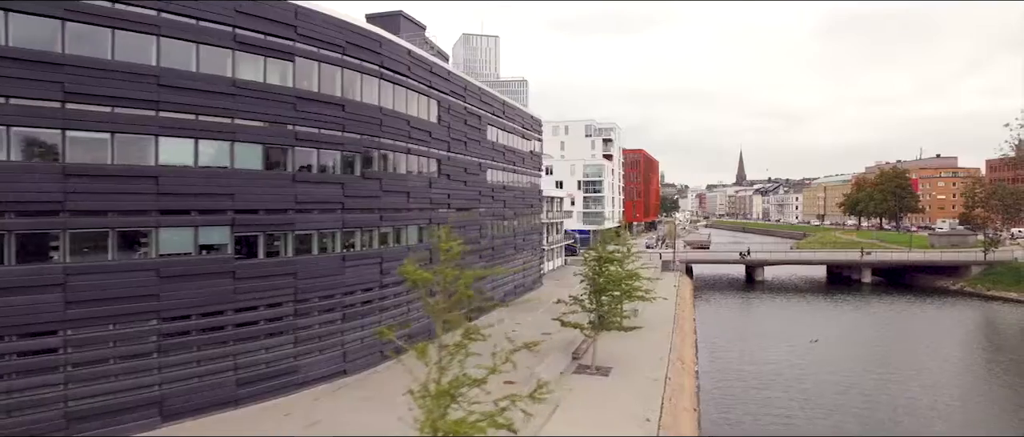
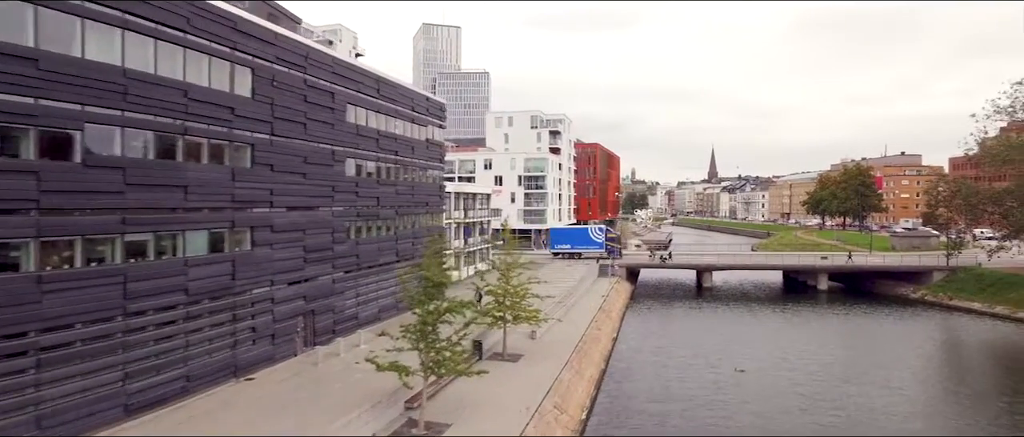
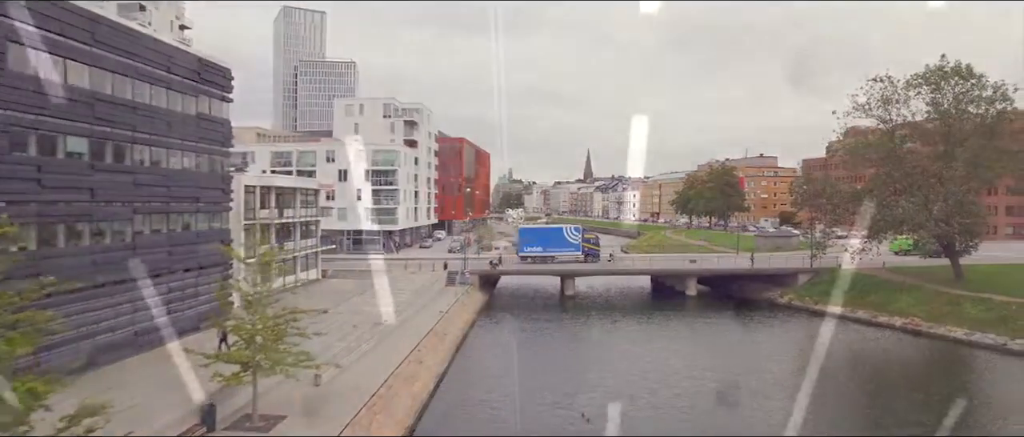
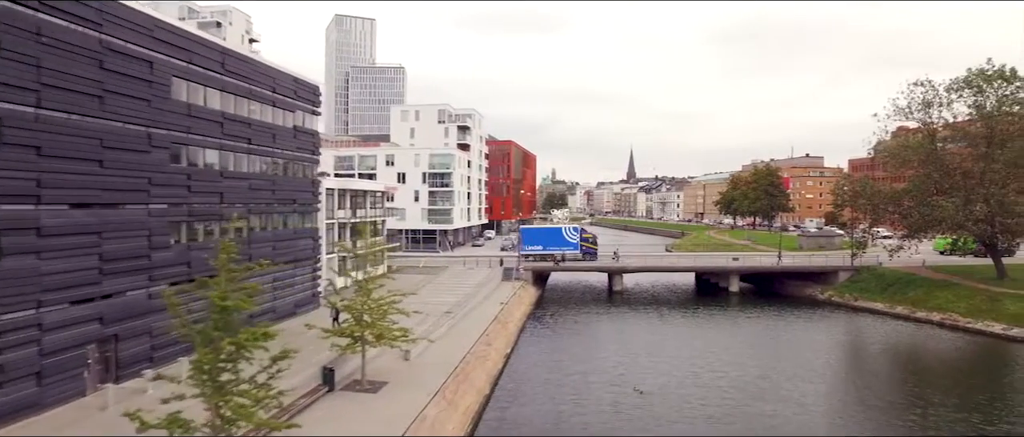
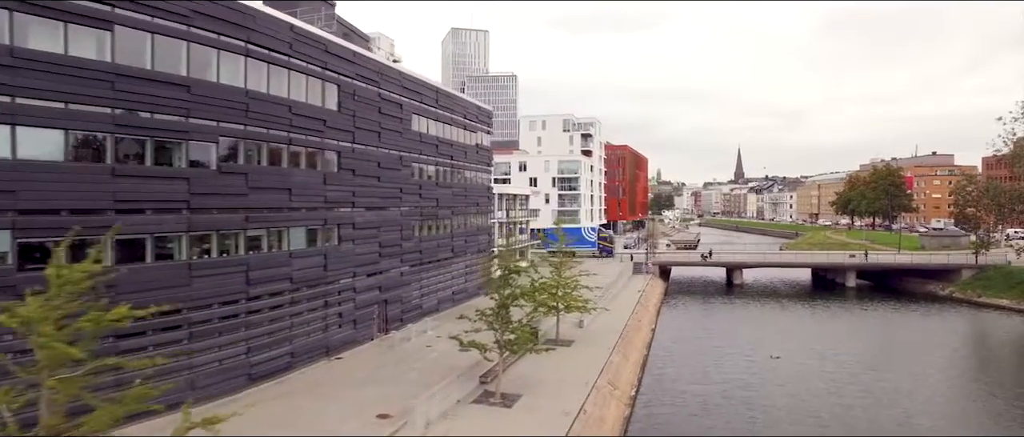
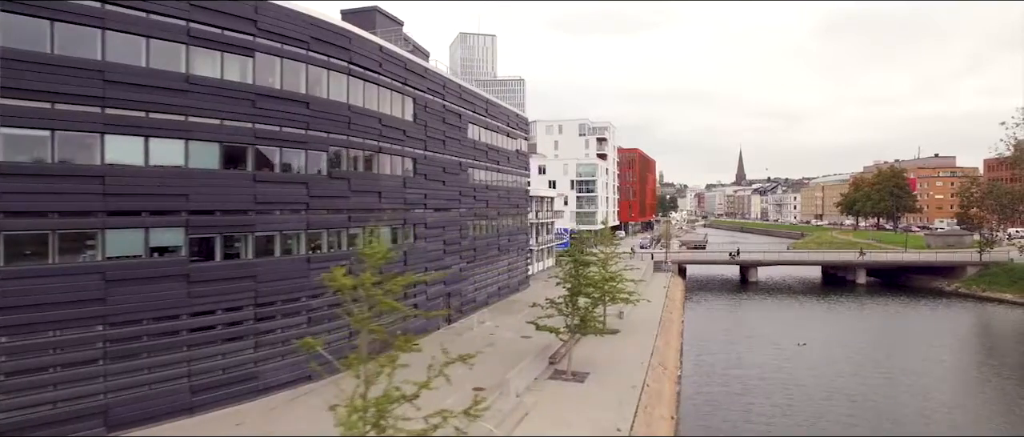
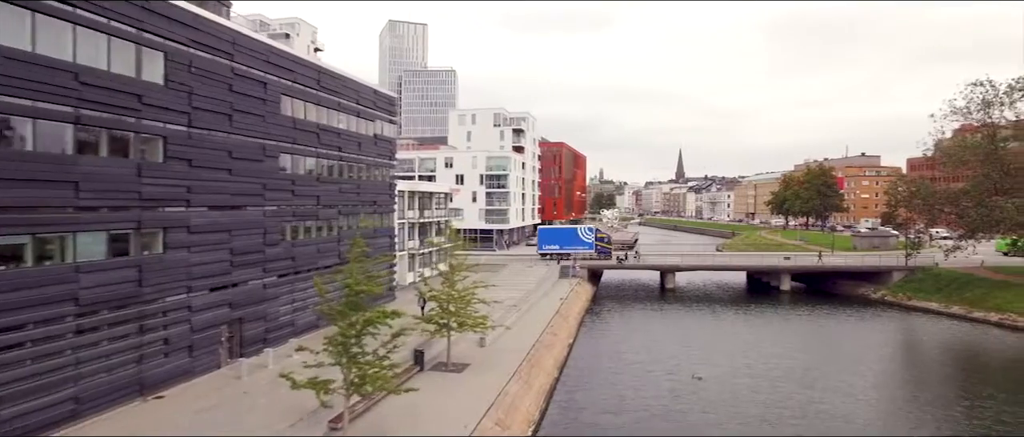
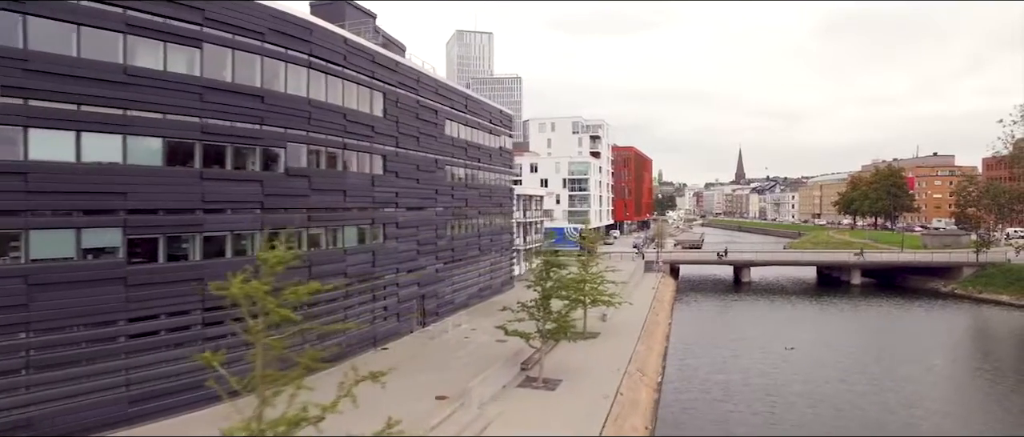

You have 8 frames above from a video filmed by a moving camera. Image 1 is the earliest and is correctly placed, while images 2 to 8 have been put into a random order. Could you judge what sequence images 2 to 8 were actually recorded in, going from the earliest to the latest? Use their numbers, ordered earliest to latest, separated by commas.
6, 8, 5, 2, 7, 4, 3
